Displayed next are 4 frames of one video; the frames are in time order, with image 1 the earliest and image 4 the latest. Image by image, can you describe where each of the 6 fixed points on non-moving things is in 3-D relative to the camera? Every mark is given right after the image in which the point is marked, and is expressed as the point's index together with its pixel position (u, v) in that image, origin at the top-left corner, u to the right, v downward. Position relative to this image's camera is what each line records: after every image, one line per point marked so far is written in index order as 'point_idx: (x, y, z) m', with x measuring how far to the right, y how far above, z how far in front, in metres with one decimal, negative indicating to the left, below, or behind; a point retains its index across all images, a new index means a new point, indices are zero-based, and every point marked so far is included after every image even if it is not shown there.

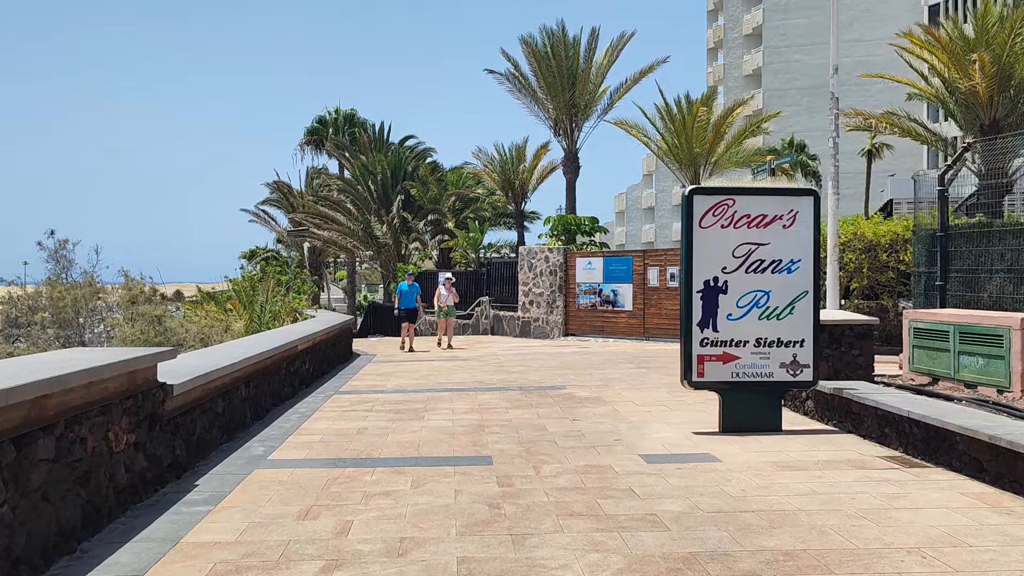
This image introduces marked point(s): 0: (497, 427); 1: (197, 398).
0: (-0.1, -1.4, +8.7) m
1: (-2.6, -0.9, +7.1) m
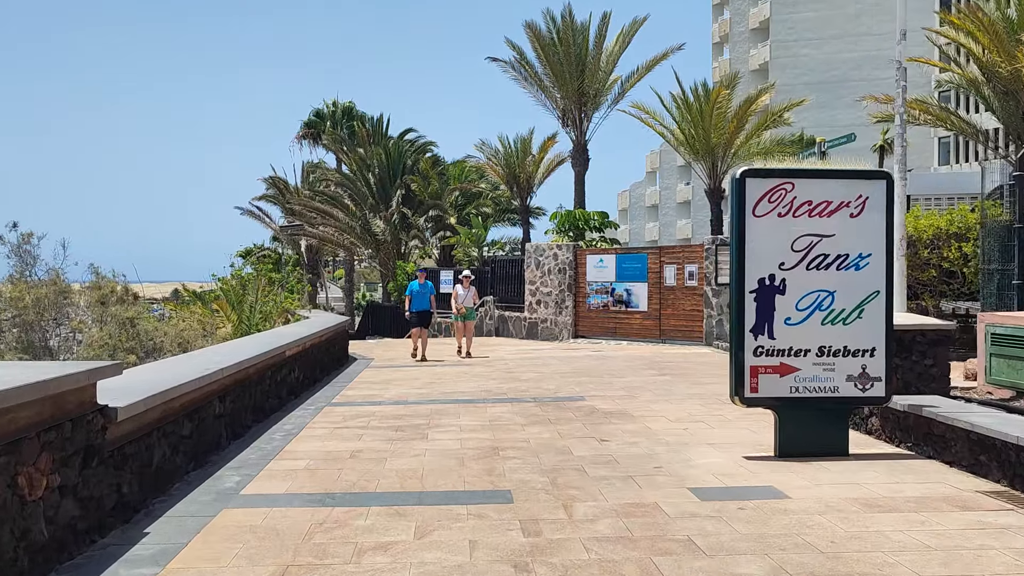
0: (0.0, -1.4, +7.4) m
1: (-2.5, -0.9, +5.8) m
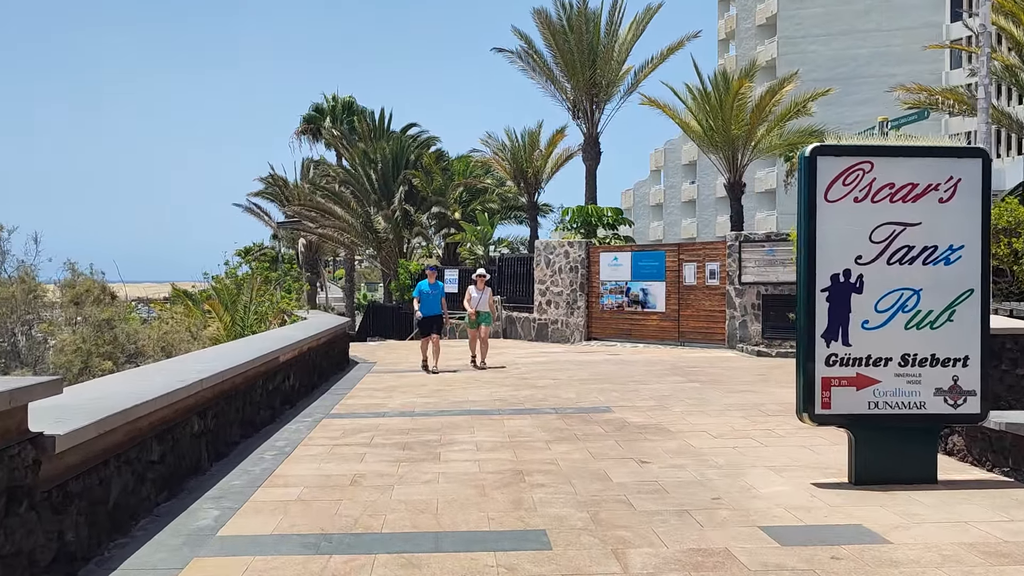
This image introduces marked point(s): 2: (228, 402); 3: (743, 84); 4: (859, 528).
0: (+0.2, -1.4, +6.4) m
1: (-2.3, -0.9, +4.8) m
2: (-2.5, -1.0, +7.4) m
3: (+5.2, +4.6, +18.8) m
4: (+2.1, -1.4, +5.0) m
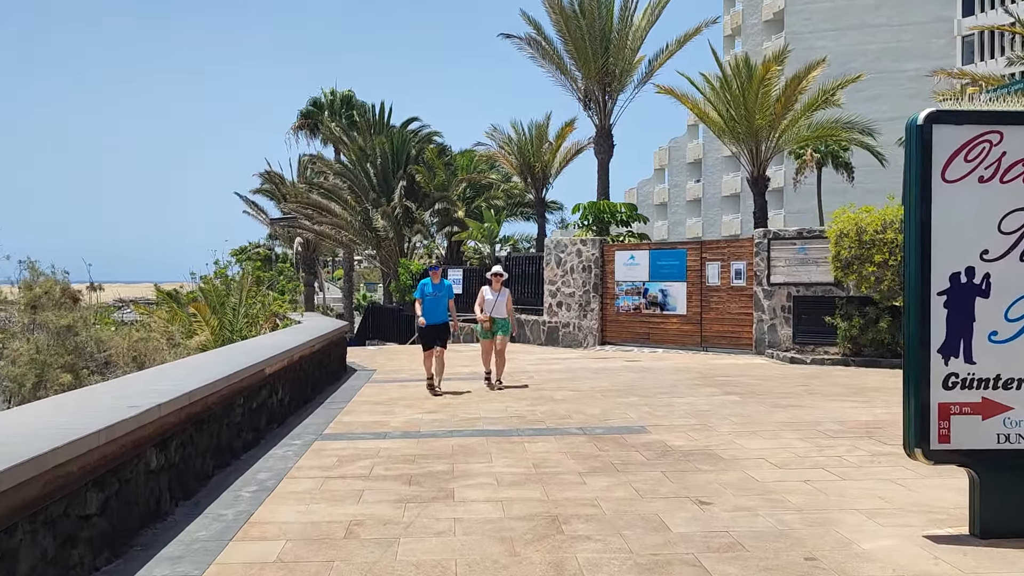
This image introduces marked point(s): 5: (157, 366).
0: (+0.4, -1.4, +5.1) m
1: (-2.1, -0.9, +3.5) m
2: (-2.3, -1.0, +6.1) m
3: (+5.4, +4.6, +17.5) m
4: (+2.3, -1.4, +3.8) m
5: (-3.4, -0.8, +8.1) m
